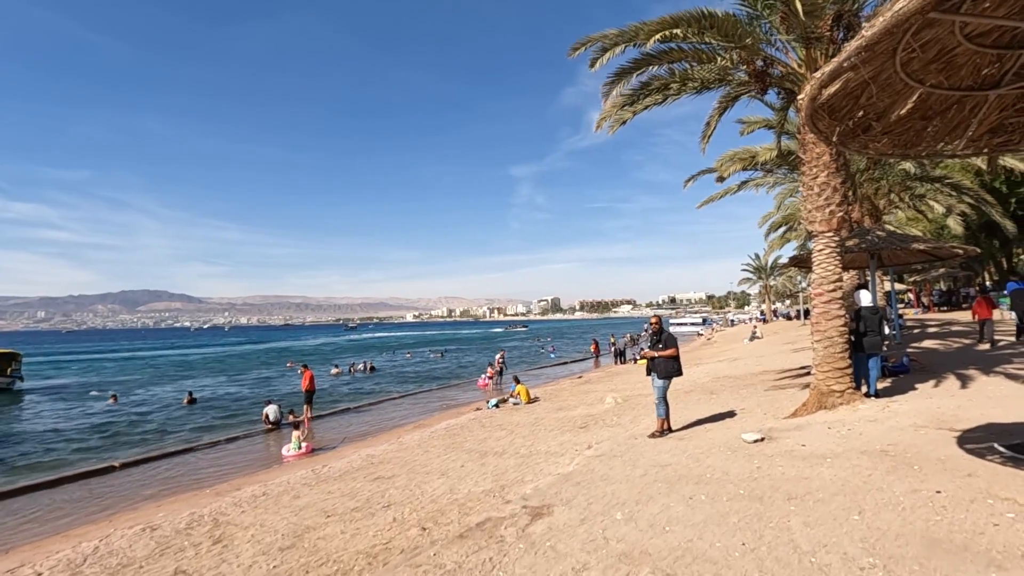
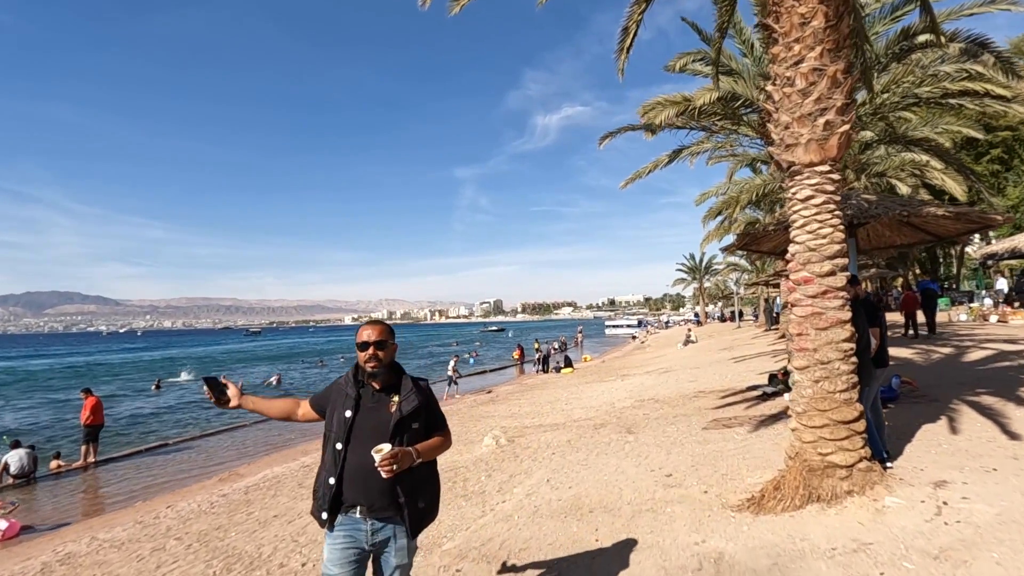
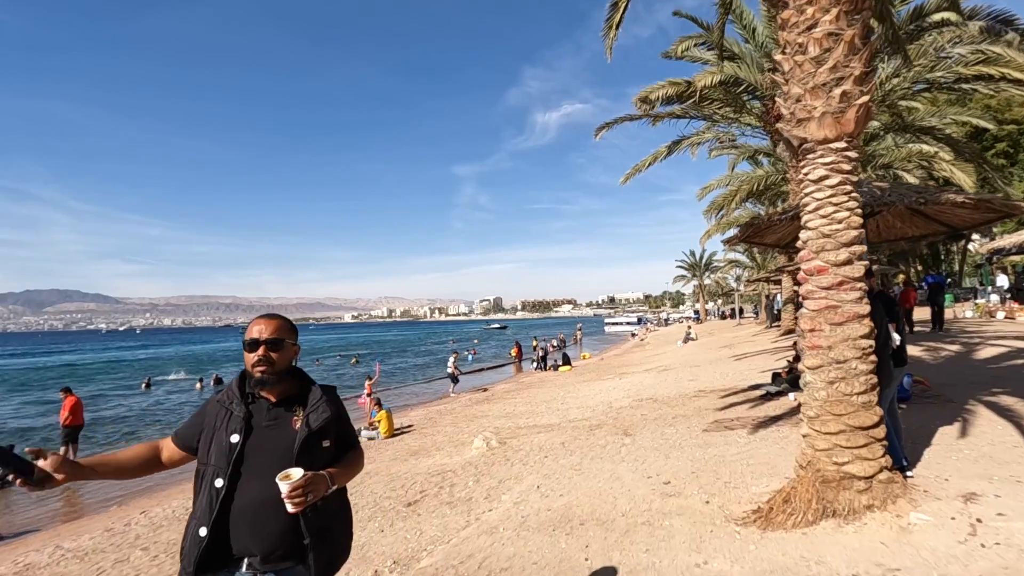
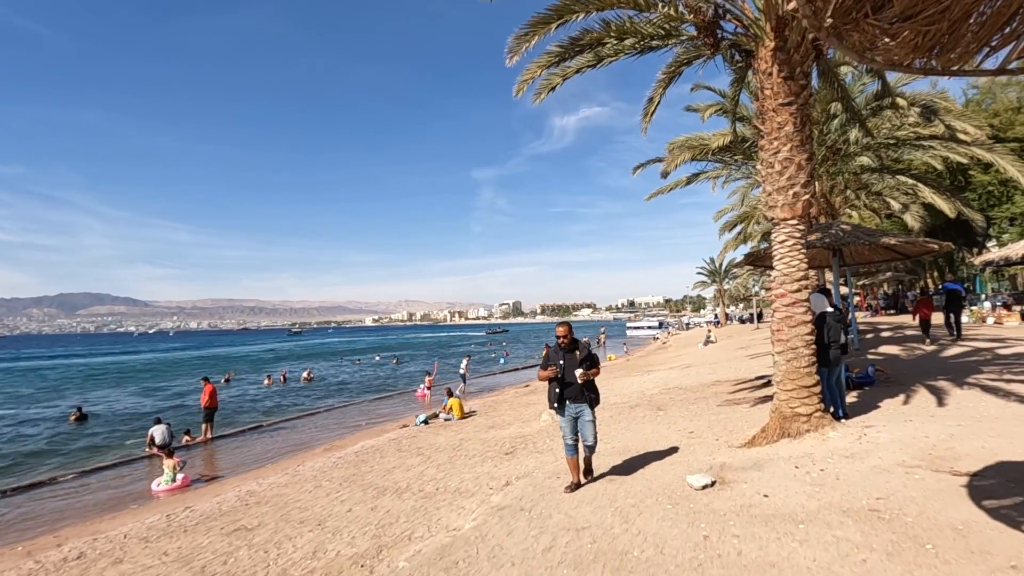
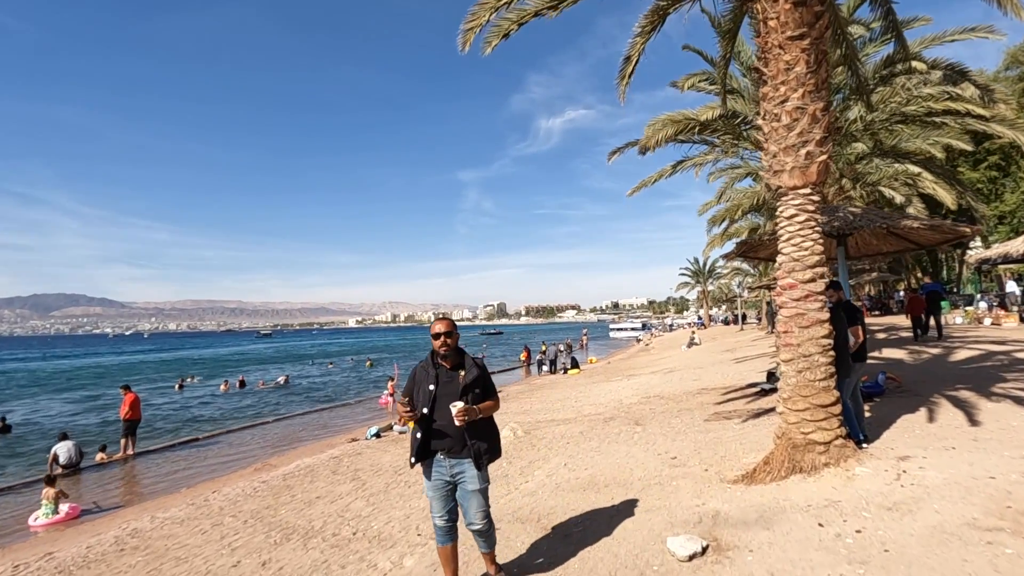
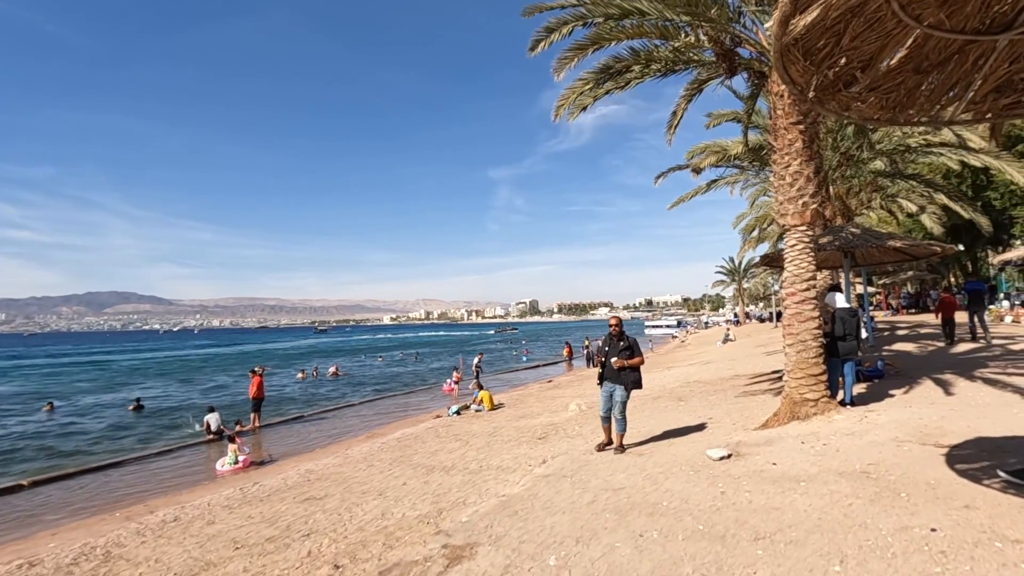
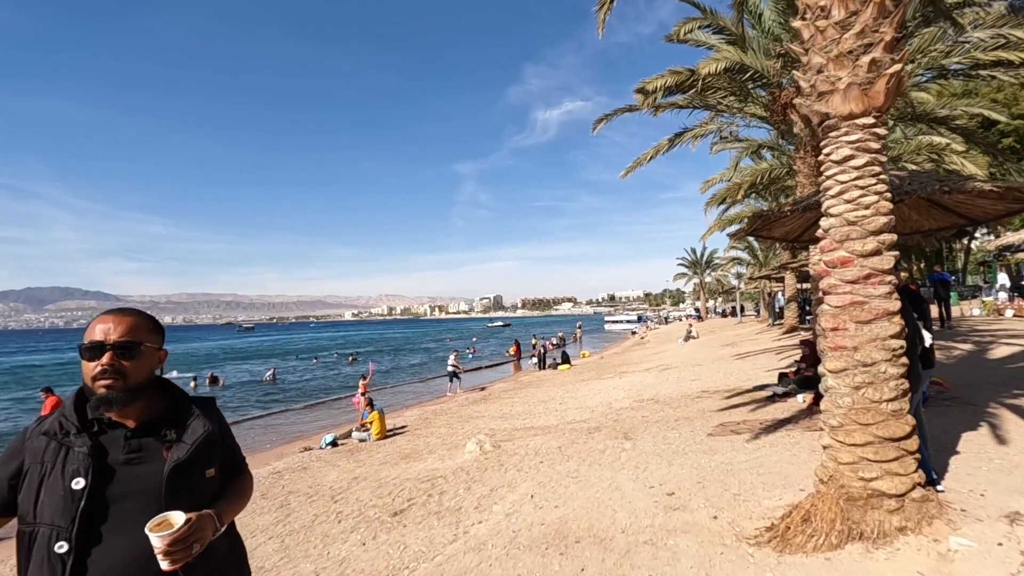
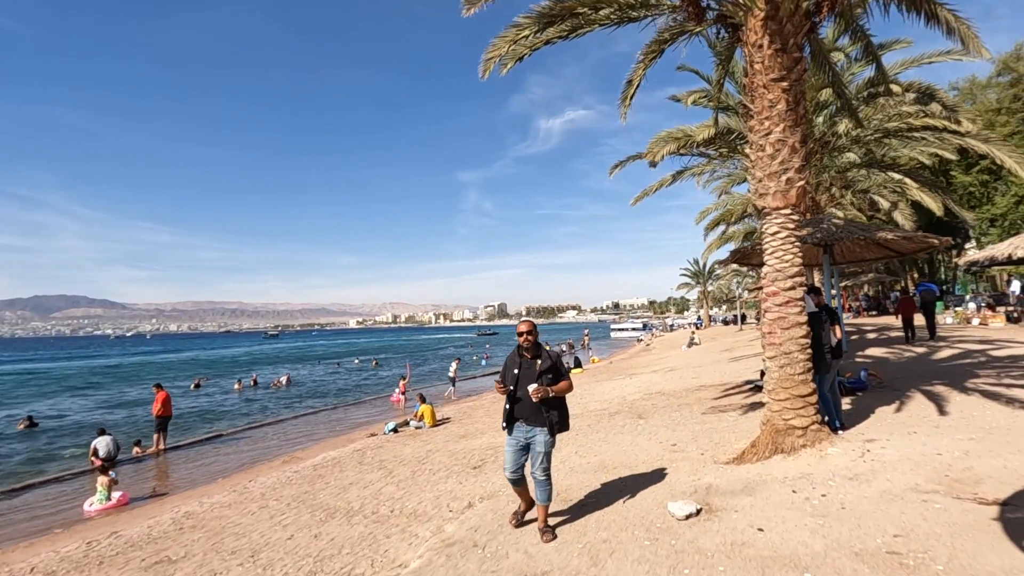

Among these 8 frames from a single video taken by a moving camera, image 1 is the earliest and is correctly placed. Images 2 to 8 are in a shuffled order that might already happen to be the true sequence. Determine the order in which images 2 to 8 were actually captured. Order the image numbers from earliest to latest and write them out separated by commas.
6, 4, 8, 5, 2, 3, 7
